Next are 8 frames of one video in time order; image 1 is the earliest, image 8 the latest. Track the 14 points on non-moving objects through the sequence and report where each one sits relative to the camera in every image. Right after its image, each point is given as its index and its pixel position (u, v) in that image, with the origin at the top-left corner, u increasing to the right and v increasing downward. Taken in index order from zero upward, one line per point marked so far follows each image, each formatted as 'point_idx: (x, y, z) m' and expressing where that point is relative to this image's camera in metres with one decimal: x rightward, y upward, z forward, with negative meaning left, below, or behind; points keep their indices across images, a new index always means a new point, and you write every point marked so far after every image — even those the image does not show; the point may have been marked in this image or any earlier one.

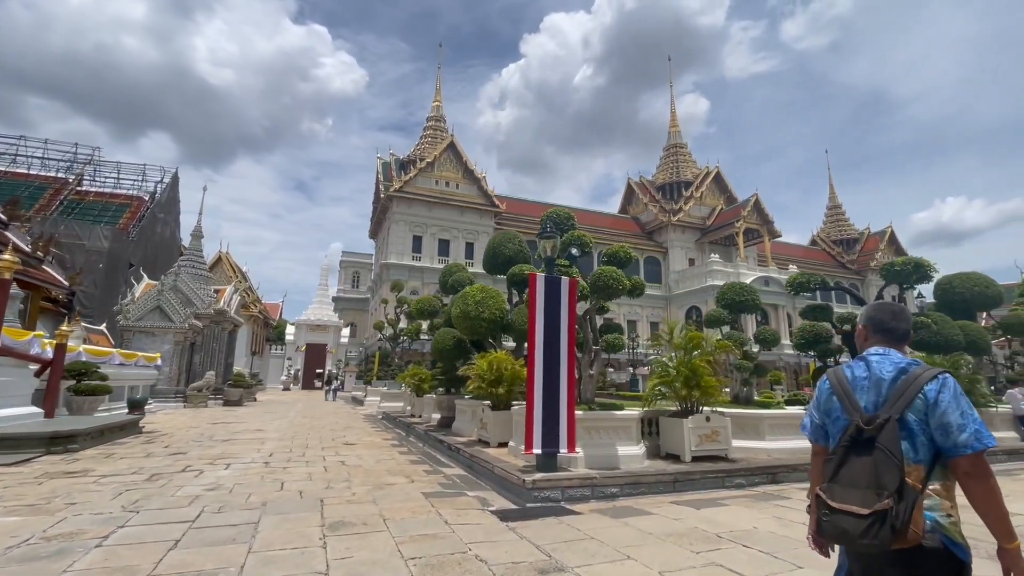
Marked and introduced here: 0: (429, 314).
0: (-2.4, -0.7, +13.5) m
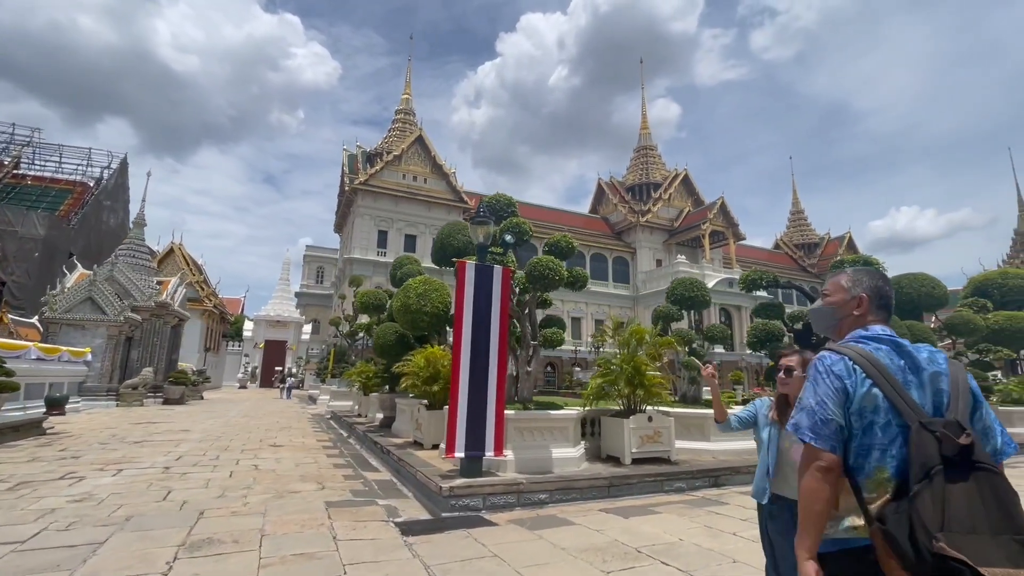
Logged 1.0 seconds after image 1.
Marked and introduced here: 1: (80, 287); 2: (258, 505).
0: (-3.7, -0.5, +12.8) m
1: (-17.5, 0.0, +19.4) m
2: (-2.7, -2.3, +5.0) m
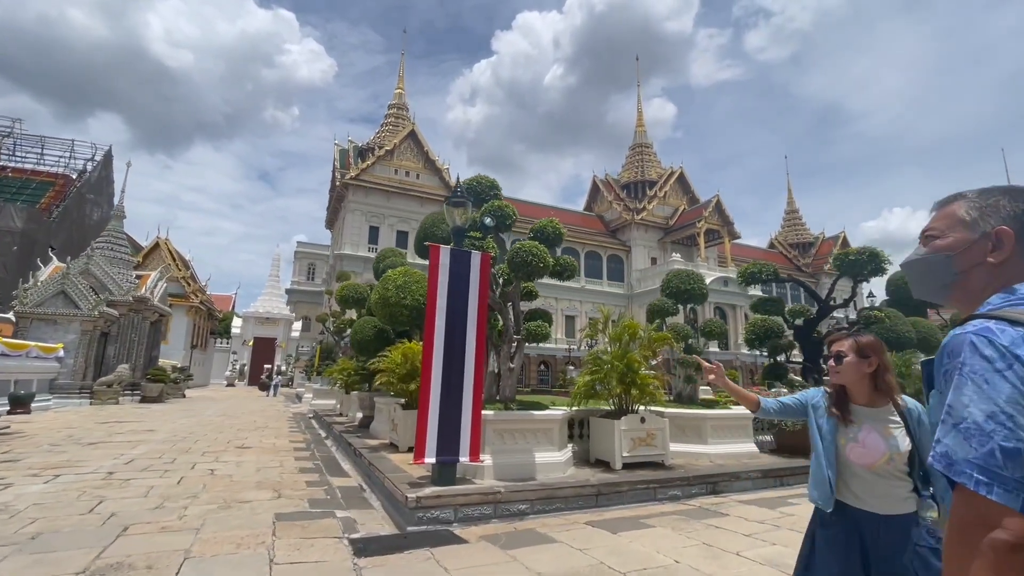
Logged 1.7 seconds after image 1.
0: (-4.0, -0.4, +12.1) m
1: (-17.9, +0.3, +18.6) m
2: (-2.9, -2.1, +4.4) m
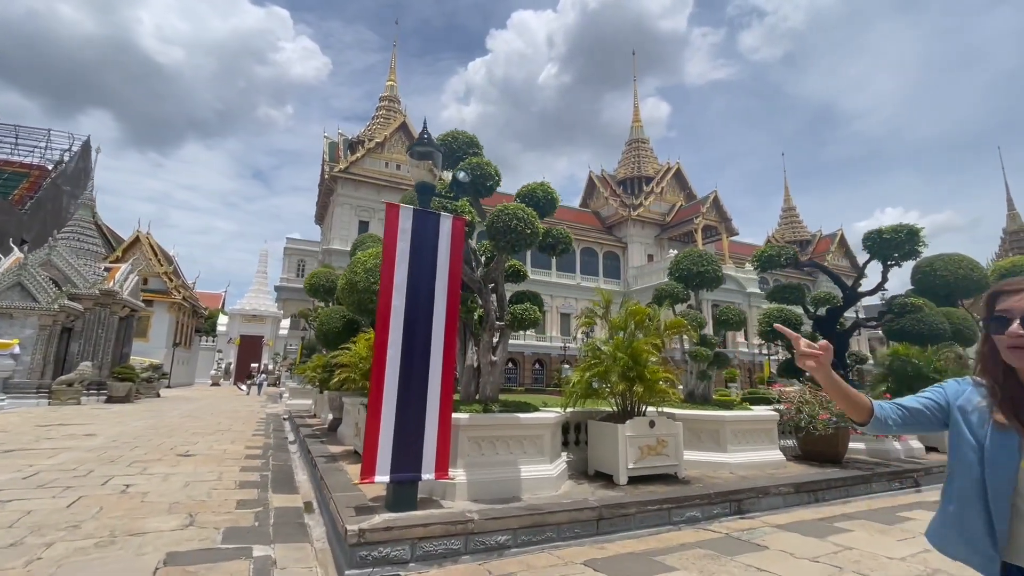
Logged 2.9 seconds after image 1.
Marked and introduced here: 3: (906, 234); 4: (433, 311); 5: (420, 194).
0: (-4.3, -0.1, +10.9) m
1: (-18.2, +0.6, +17.3) m
2: (-3.1, -1.8, +3.2) m
3: (+6.7, +0.9, +8.0) m
4: (-0.7, -0.2, +4.4) m
5: (-0.9, +0.9, +4.7) m
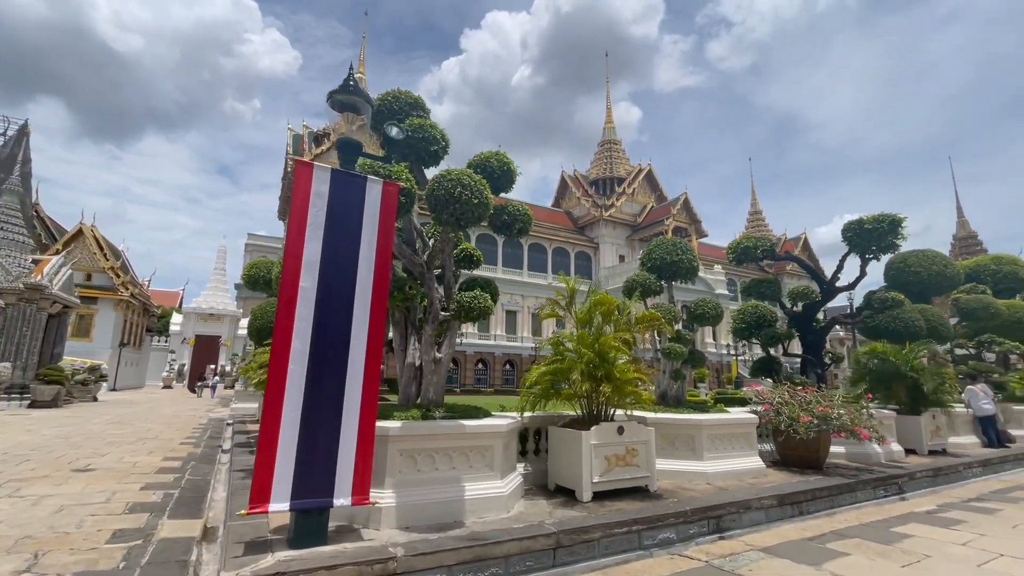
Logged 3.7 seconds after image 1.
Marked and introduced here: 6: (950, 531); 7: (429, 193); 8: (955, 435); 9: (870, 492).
0: (-5.1, +0.1, +9.9) m
1: (-19.3, +0.8, +15.4) m
2: (-3.5, -1.7, +2.2) m
3: (+6.0, +1.0, +7.6) m
4: (-1.2, -0.1, +3.6) m
5: (-1.4, +1.1, +3.9) m
6: (+4.2, -2.3, +4.6) m
7: (-0.7, +0.8, +4.0) m
8: (+8.7, -2.9, +9.4) m
9: (+4.4, -2.5, +5.9) m
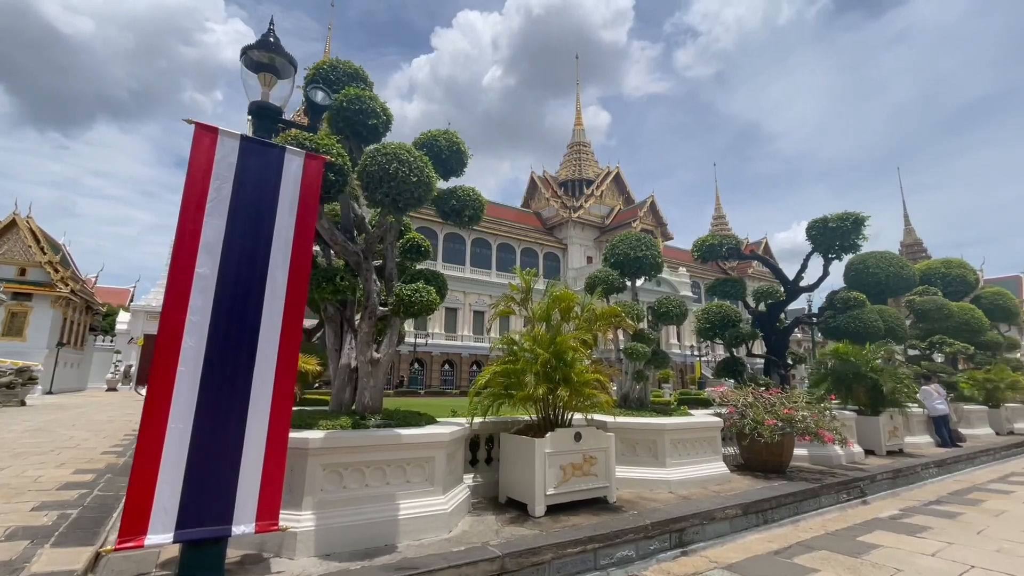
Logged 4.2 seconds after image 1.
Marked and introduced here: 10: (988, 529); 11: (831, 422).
0: (-5.9, +0.2, +9.1) m
1: (-20.4, +1.1, +13.7) m
2: (-3.8, -1.6, +1.6) m
3: (+5.4, +1.0, +7.5) m
4: (-1.6, 0.0, +3.1) m
5: (-1.8, +1.2, +3.3) m
6: (+3.7, -2.3, +4.4) m
7: (-1.1, +0.9, +3.5) m
8: (+7.9, -2.9, +9.5) m
9: (+3.9, -2.5, +5.8) m
10: (+4.7, -2.4, +4.7) m
11: (+4.5, -1.9, +6.7) m
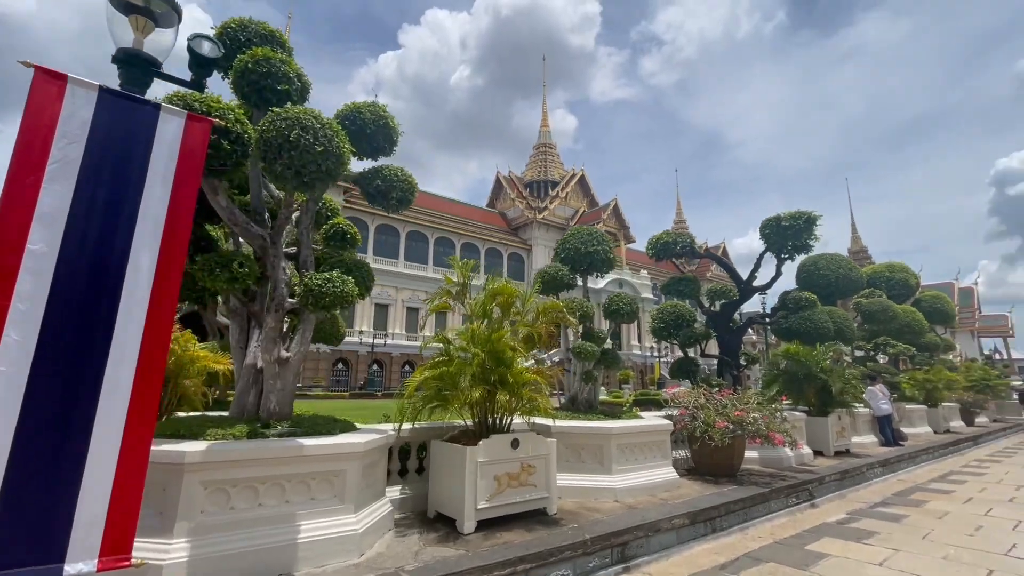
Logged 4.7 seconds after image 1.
0: (-6.7, +0.3, +8.3) m
1: (-21.6, +1.4, +11.8) m
2: (-4.2, -1.5, +0.9) m
3: (+4.6, +1.0, +7.5) m
4: (-2.0, +0.1, +2.5) m
5: (-2.2, +1.3, +2.8) m
6: (+3.1, -2.3, +4.2) m
7: (-1.6, +1.0, +3.0) m
8: (+6.9, -2.9, +9.6) m
9: (+3.2, -2.5, +5.6) m
10: (+4.1, -2.4, +4.6) m
11: (+3.7, -1.9, +6.6) m
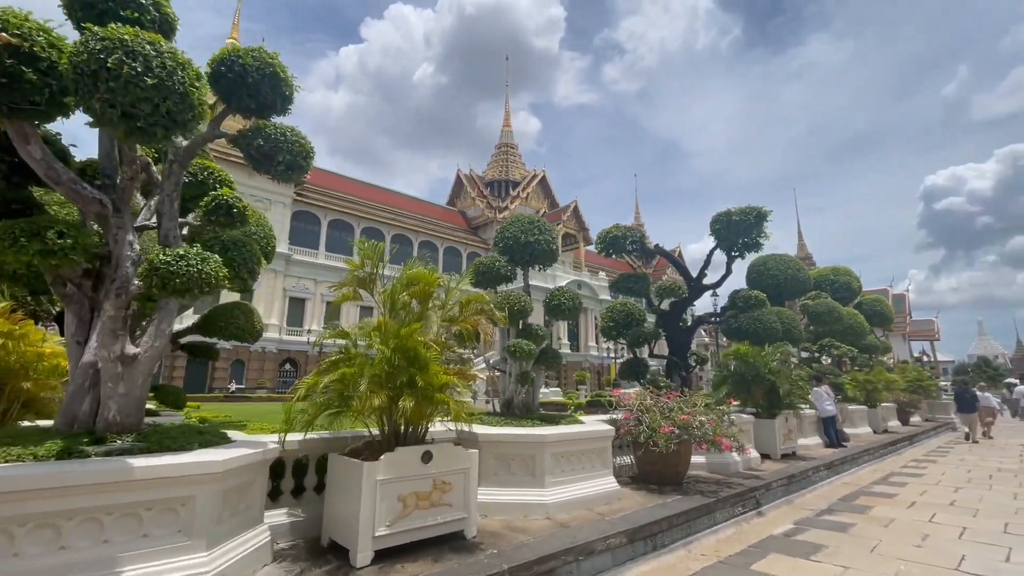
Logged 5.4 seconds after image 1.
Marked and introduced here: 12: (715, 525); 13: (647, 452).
0: (-7.7, +0.5, +7.1) m
1: (-22.7, +1.8, +9.5) m
2: (-4.5, -1.3, 0.0) m
3: (+3.7, +1.0, +7.3) m
4: (-2.5, +0.2, +1.8) m
5: (-2.7, +1.4, +2.0) m
6: (+2.4, -2.2, +3.8) m
7: (-2.1, +1.1, +2.3) m
8: (+5.8, -3.0, +9.5) m
9: (+2.4, -2.4, +5.2) m
10: (+3.4, -2.3, +4.3) m
11: (+2.9, -1.8, +6.3) m
12: (+2.1, -2.5, +5.0) m
13: (+1.6, -2.0, +5.7) m
